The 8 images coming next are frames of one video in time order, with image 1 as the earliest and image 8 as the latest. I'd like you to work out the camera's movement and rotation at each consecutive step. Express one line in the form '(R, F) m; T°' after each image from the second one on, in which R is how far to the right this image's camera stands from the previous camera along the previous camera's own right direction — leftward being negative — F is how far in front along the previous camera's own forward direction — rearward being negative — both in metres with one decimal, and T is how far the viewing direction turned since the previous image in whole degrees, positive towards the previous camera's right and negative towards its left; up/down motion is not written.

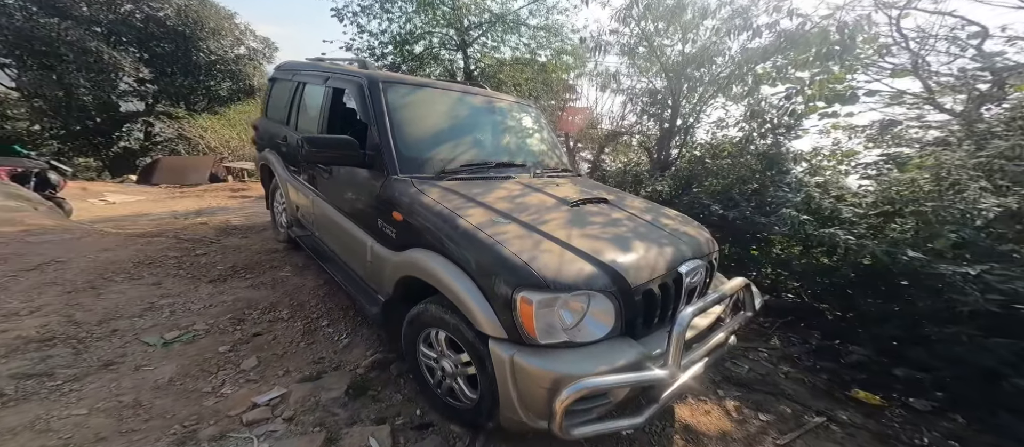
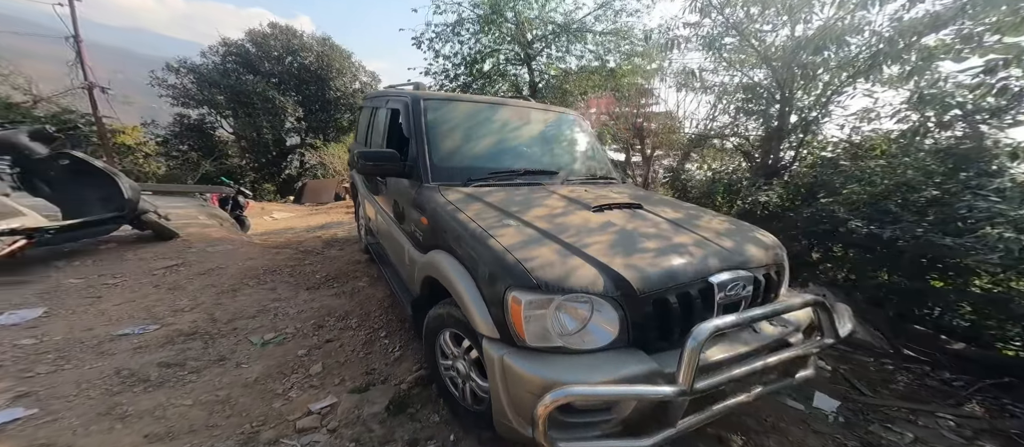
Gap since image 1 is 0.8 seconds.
(+0.3, +0.1) m; -15°
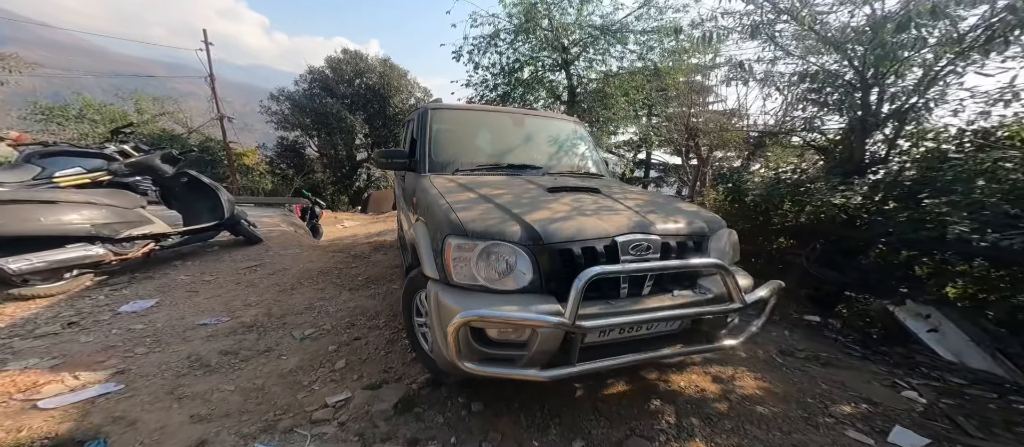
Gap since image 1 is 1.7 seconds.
(+0.3, 0.0) m; -10°
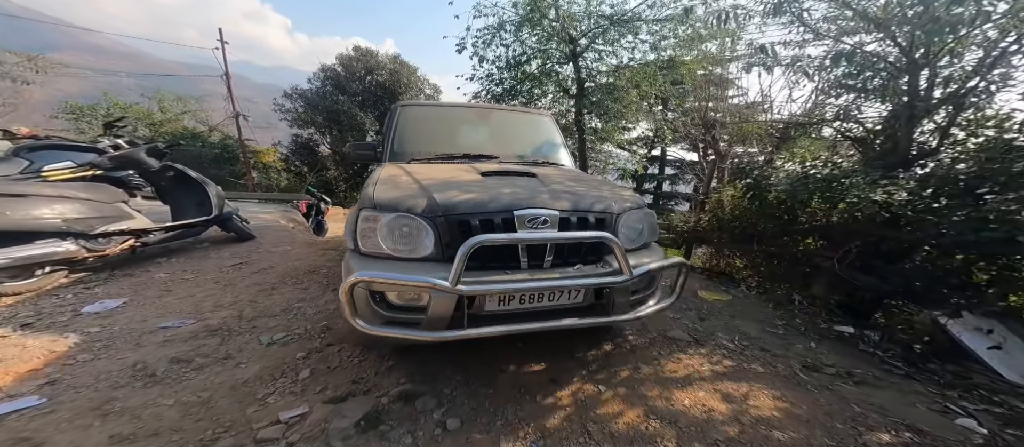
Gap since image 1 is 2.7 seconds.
(+0.2, +0.3) m; -2°
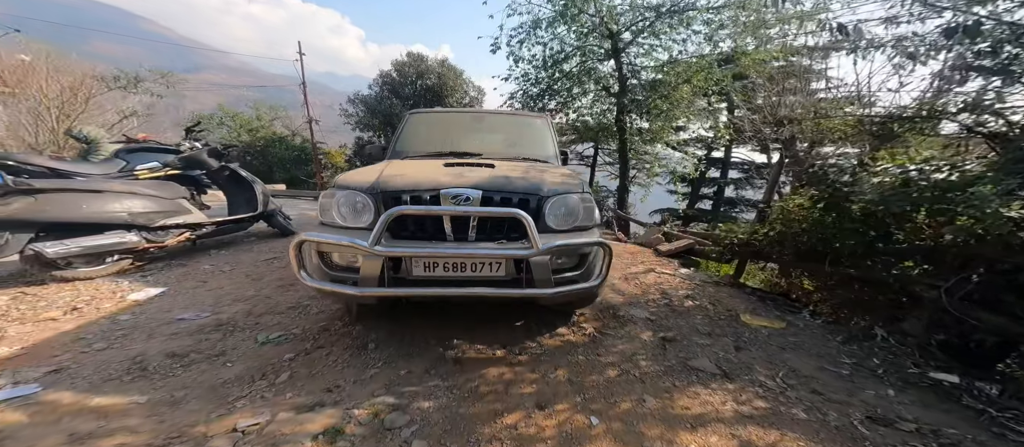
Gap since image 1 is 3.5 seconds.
(+0.4, +0.2) m; -9°
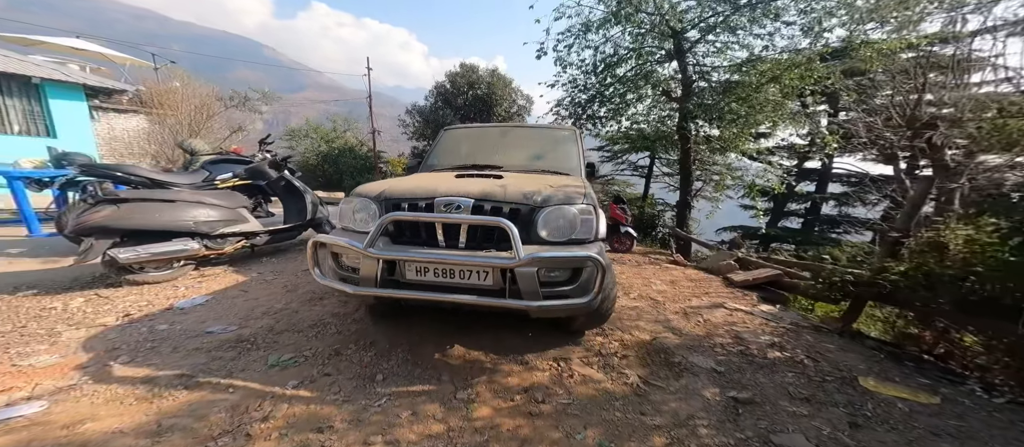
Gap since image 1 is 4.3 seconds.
(+0.2, +0.4) m; -9°
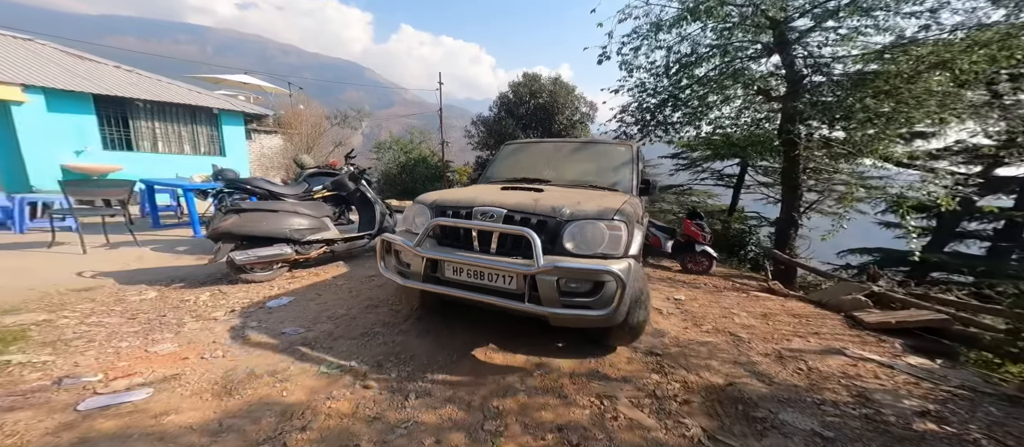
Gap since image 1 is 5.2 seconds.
(+0.2, +0.2) m; -11°
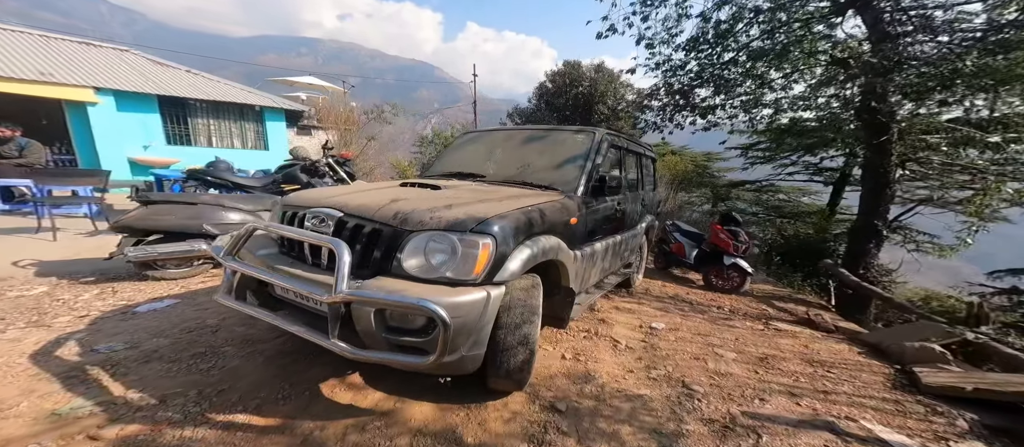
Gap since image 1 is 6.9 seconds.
(+1.1, +0.7) m; -10°
